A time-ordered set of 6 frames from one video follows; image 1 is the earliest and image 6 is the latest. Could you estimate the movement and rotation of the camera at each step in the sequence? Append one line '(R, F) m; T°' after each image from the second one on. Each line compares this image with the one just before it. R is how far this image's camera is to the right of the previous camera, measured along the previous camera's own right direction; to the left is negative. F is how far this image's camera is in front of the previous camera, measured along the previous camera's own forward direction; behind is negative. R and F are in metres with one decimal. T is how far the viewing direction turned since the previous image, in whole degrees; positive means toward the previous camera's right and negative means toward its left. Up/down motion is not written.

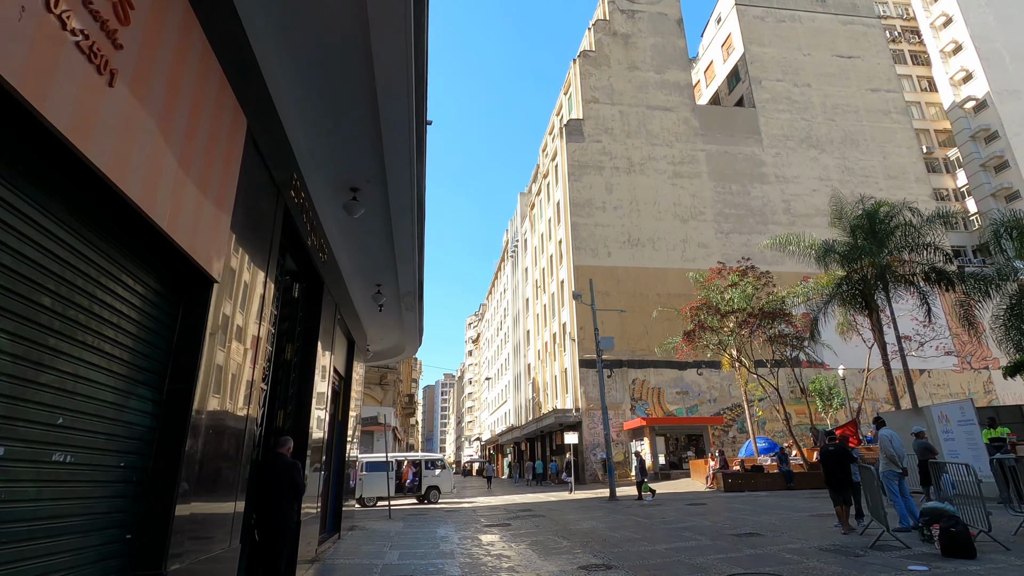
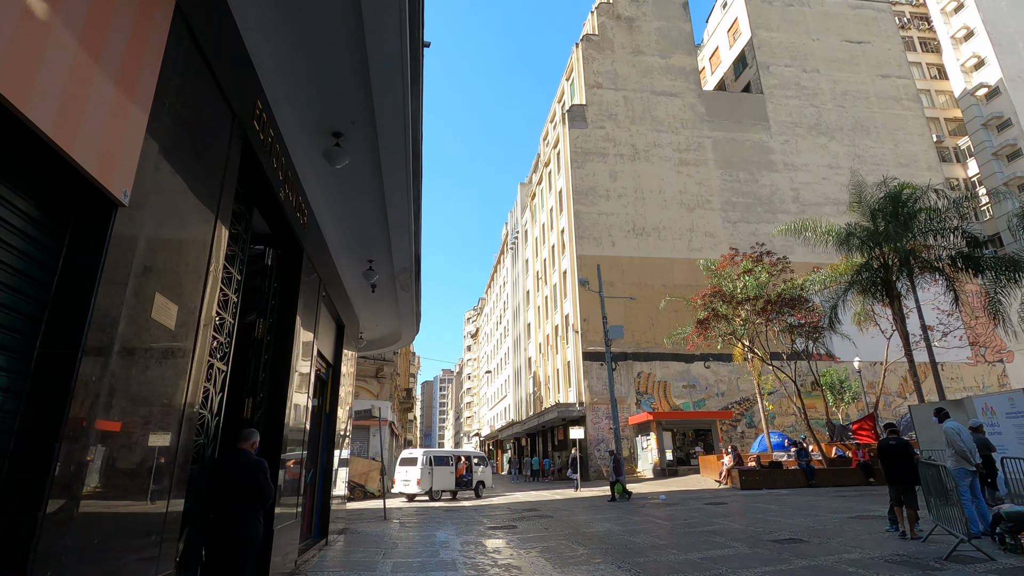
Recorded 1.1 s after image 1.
(-0.2, +1.1) m; 0°
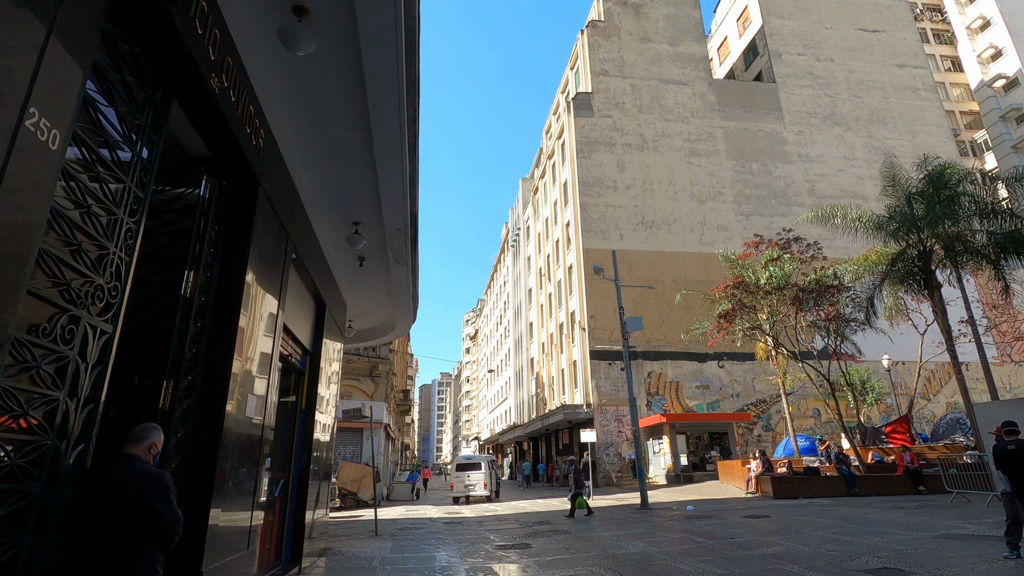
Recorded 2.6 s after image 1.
(-0.3, +1.6) m; 0°
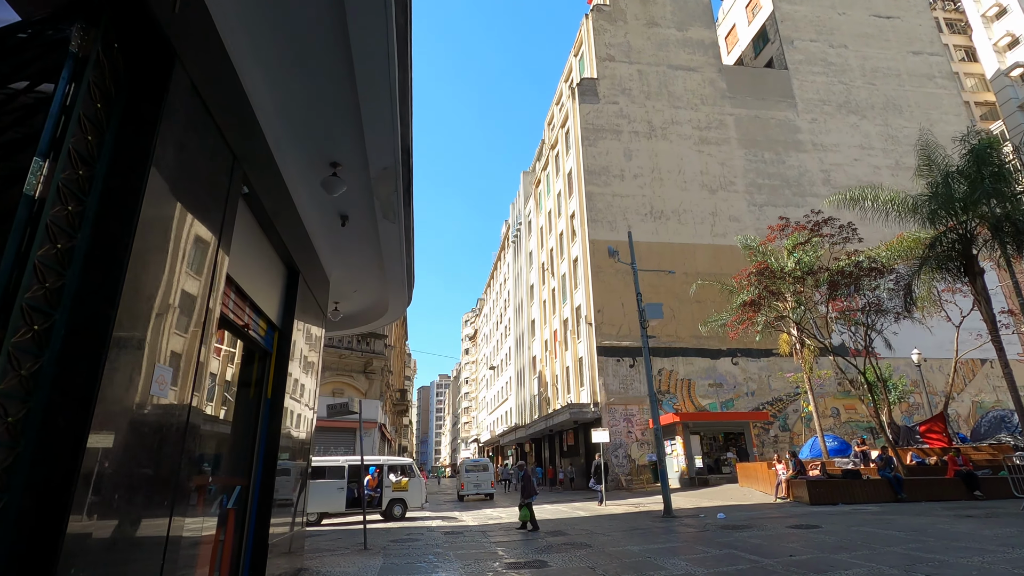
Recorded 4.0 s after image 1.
(-0.2, +1.5) m; 0°
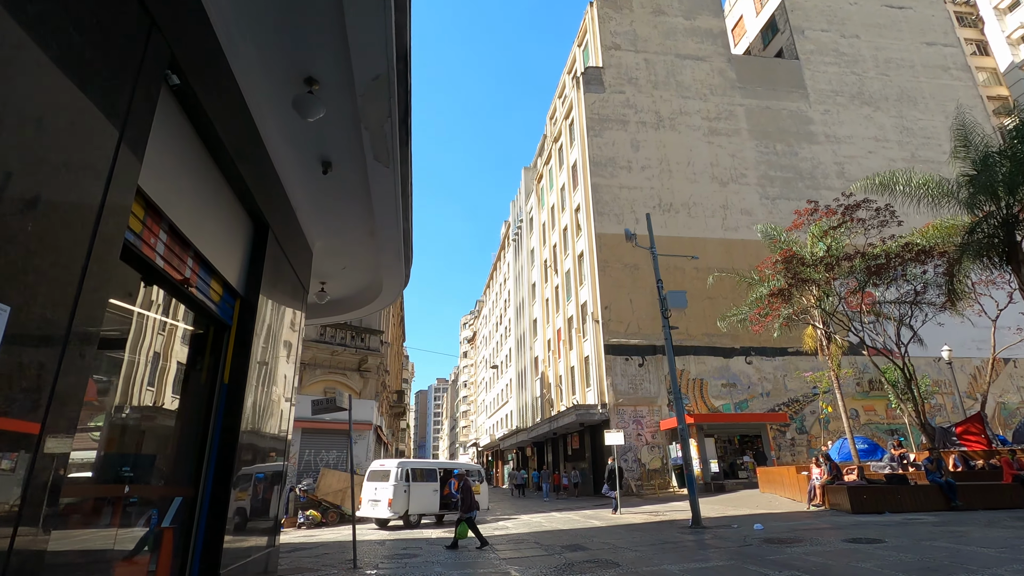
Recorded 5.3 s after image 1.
(-0.2, +1.3) m; 0°
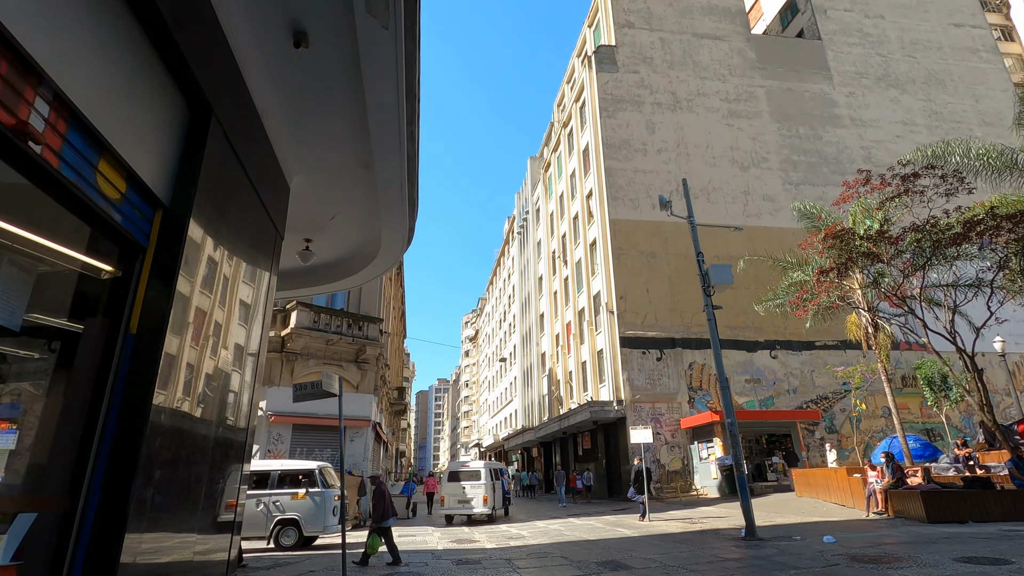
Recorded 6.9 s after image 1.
(-0.4, +1.7) m; 0°
